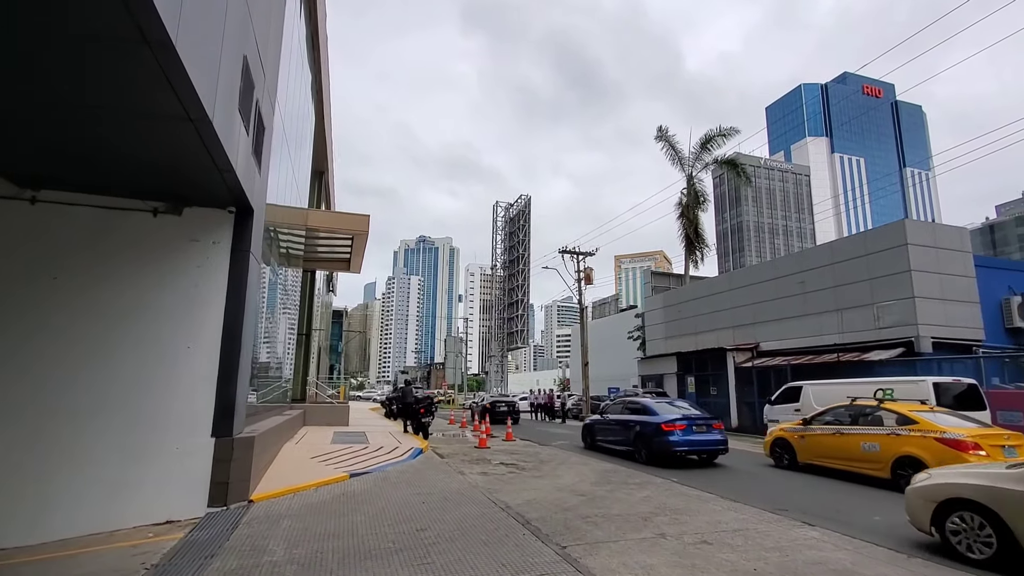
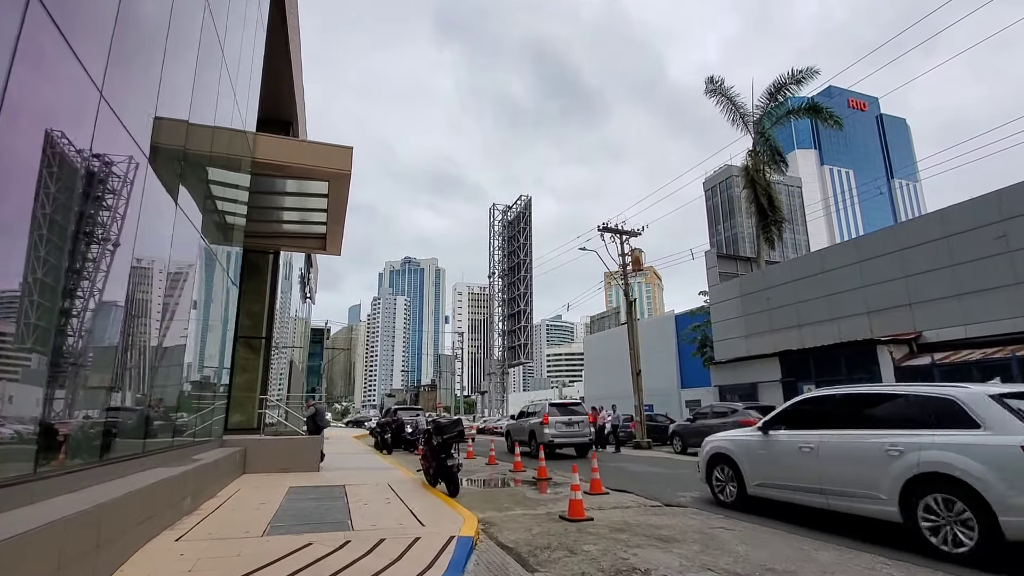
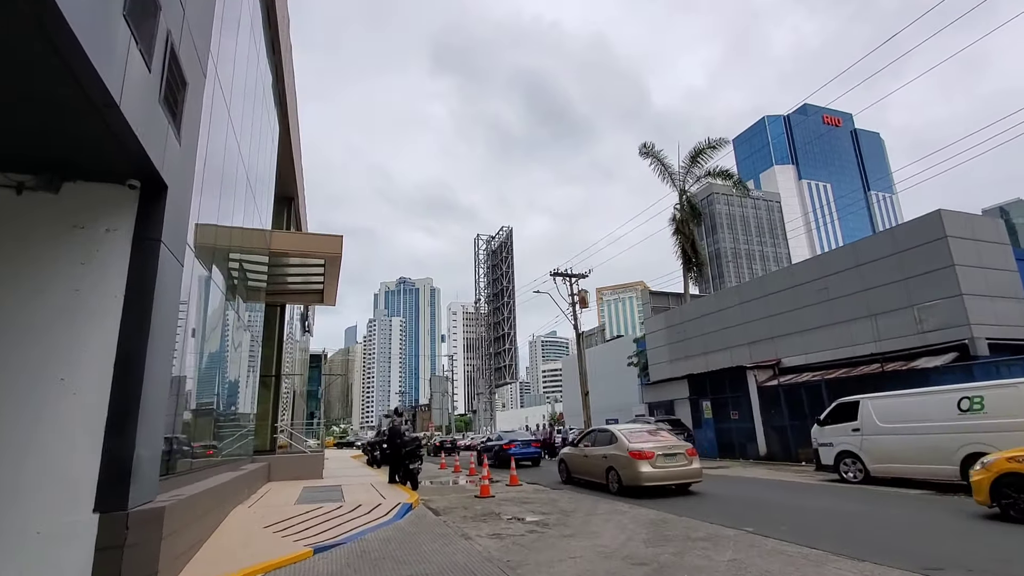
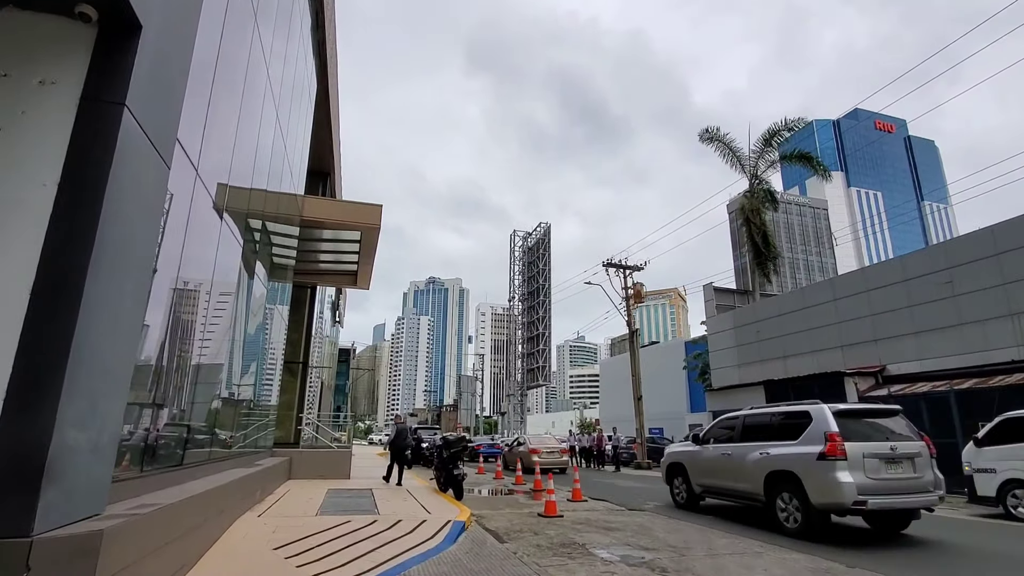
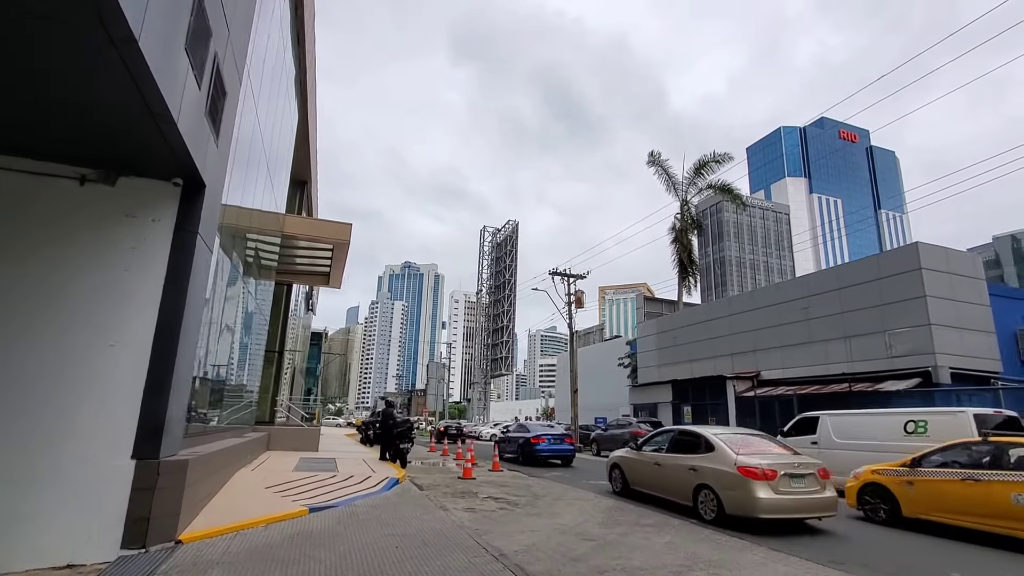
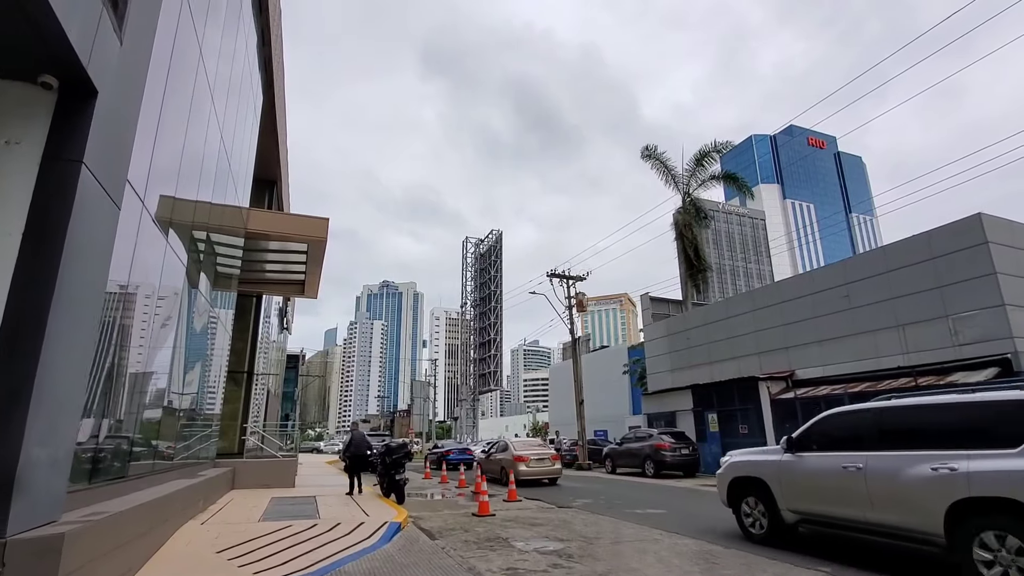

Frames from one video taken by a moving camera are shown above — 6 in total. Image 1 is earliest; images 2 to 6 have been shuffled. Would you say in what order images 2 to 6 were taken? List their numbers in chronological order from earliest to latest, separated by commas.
5, 3, 6, 4, 2
